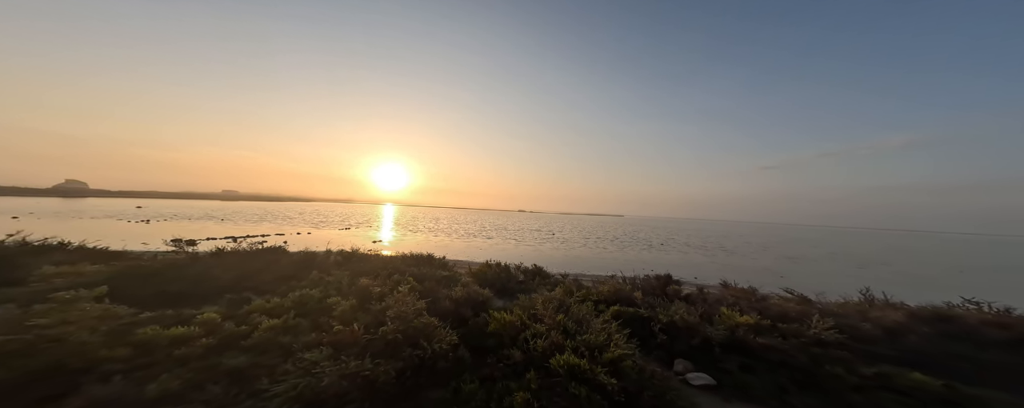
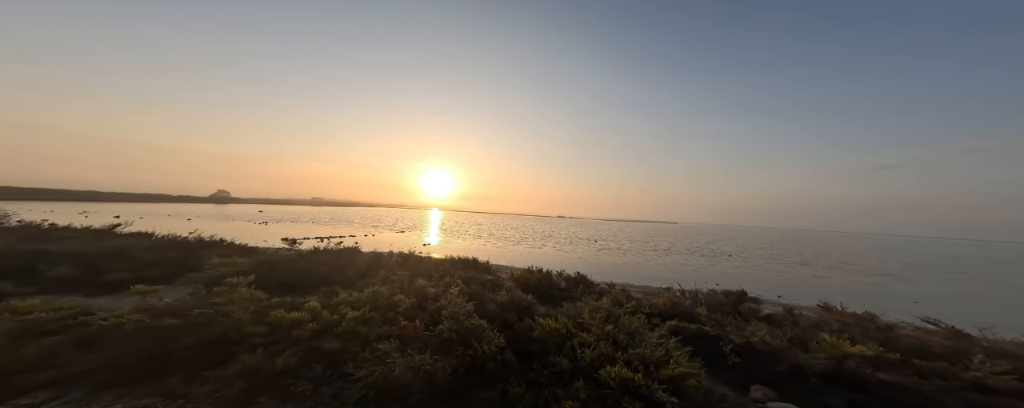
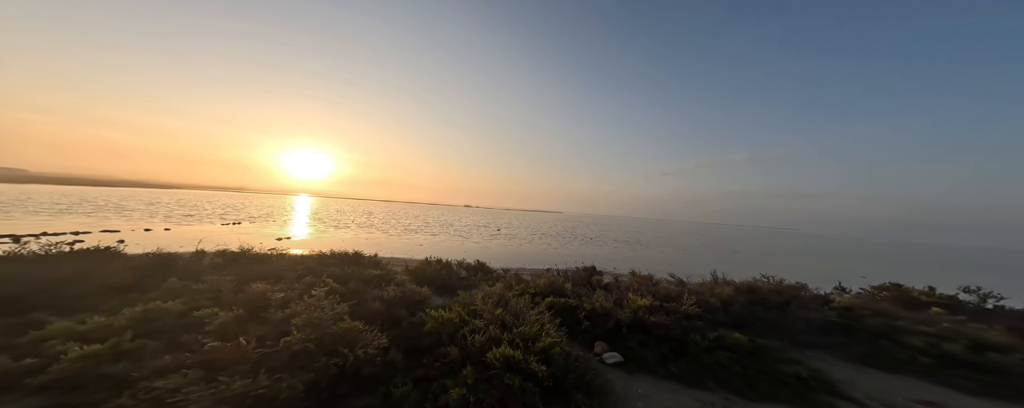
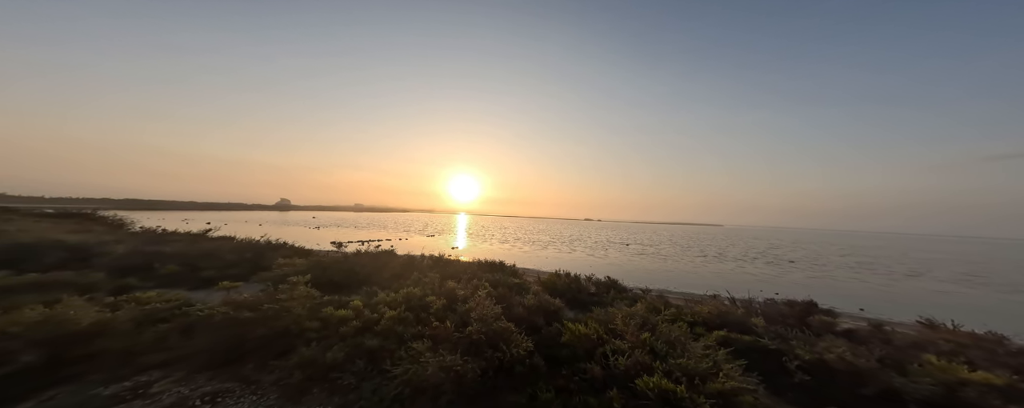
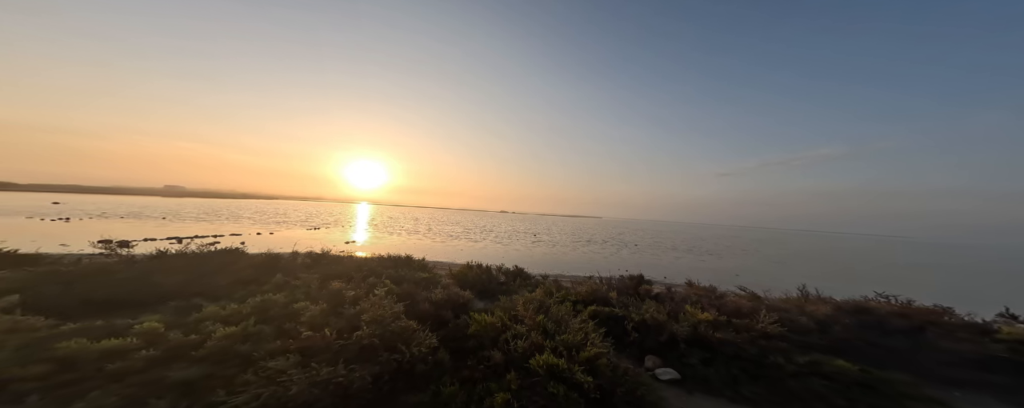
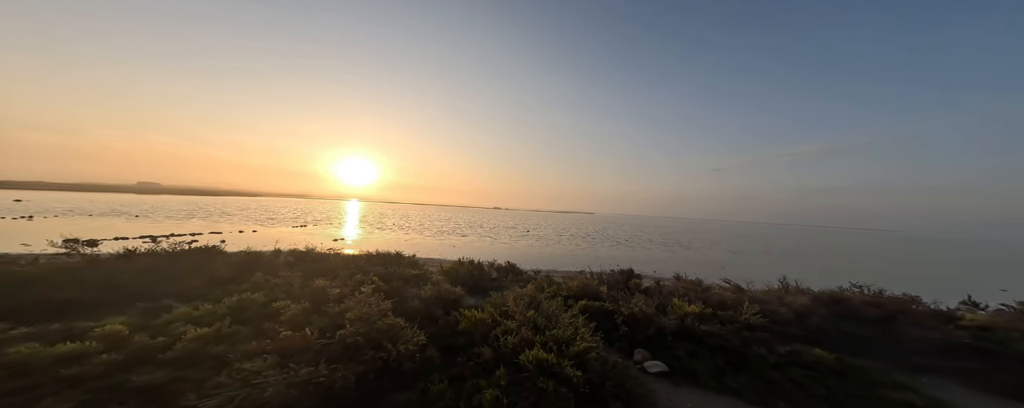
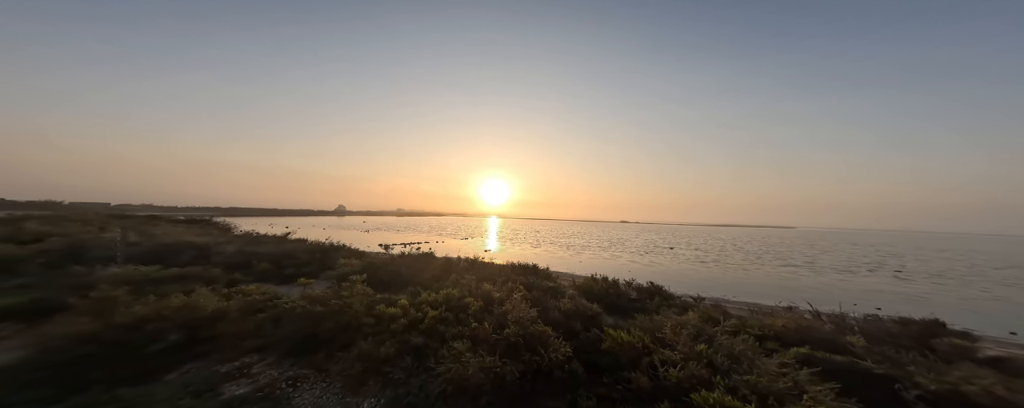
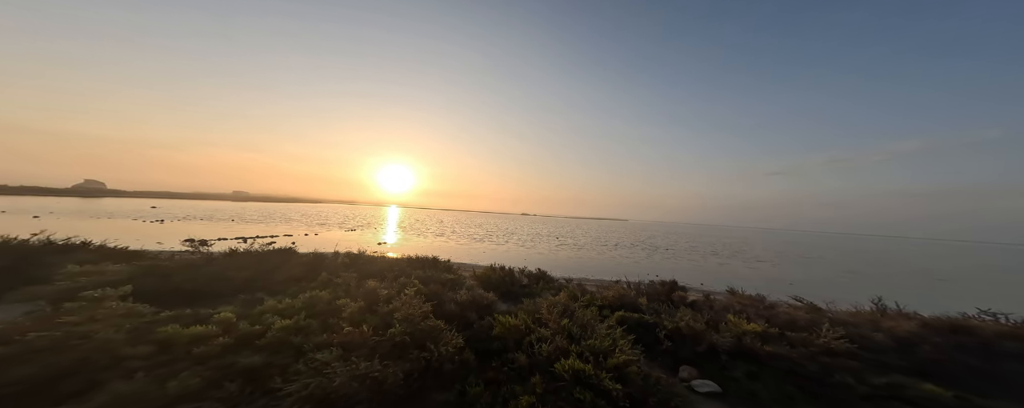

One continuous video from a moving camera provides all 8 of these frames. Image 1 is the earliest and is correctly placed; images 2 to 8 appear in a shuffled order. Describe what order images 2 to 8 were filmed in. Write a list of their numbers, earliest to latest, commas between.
6, 3, 5, 8, 2, 4, 7
